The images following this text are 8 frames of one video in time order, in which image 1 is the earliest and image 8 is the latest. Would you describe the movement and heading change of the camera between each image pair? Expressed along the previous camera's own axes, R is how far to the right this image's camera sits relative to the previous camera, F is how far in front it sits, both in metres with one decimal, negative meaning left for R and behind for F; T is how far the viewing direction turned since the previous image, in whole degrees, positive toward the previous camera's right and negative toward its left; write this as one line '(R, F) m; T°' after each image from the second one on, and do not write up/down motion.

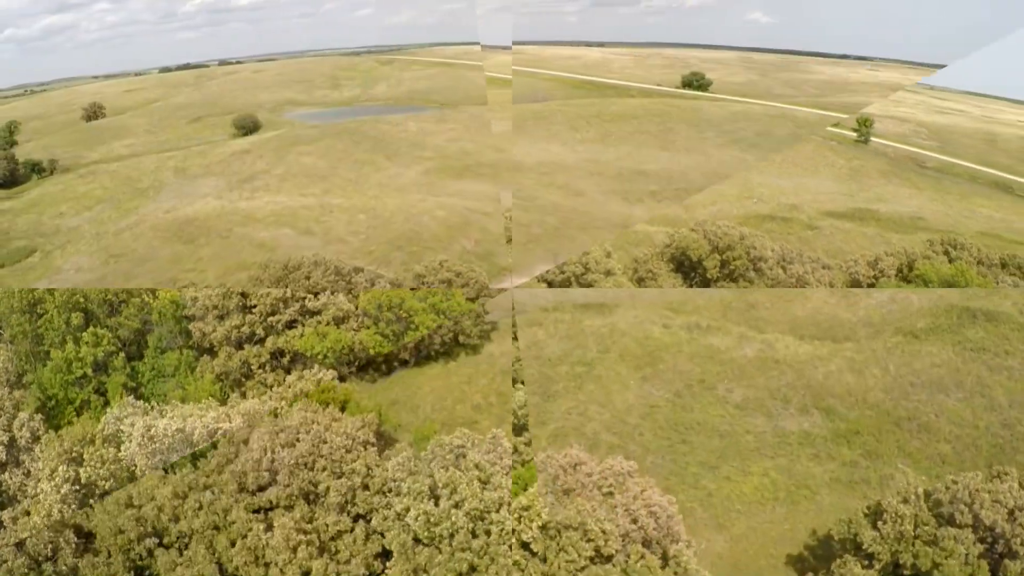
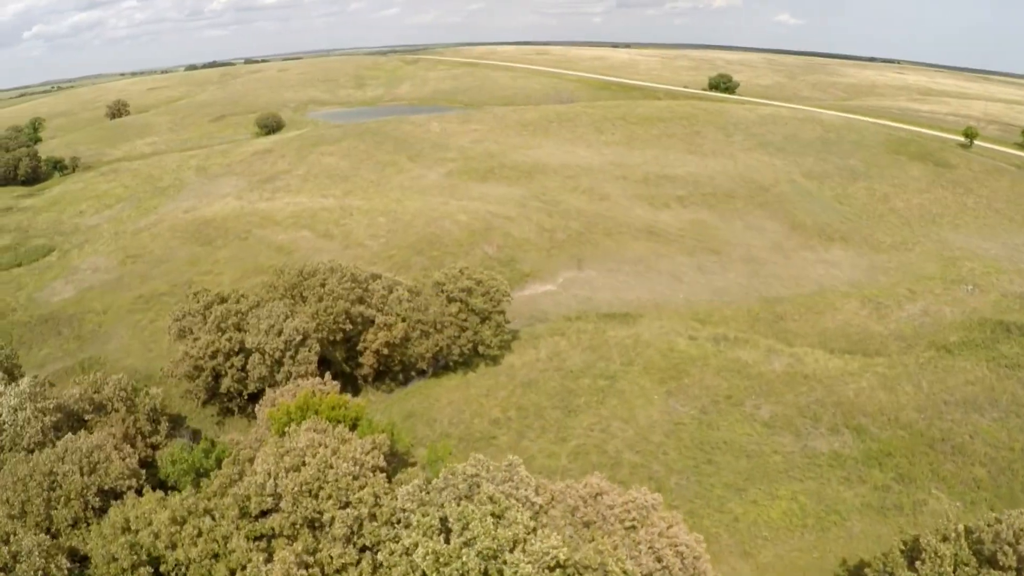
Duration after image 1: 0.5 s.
(-0.1, +0.7) m; -2°
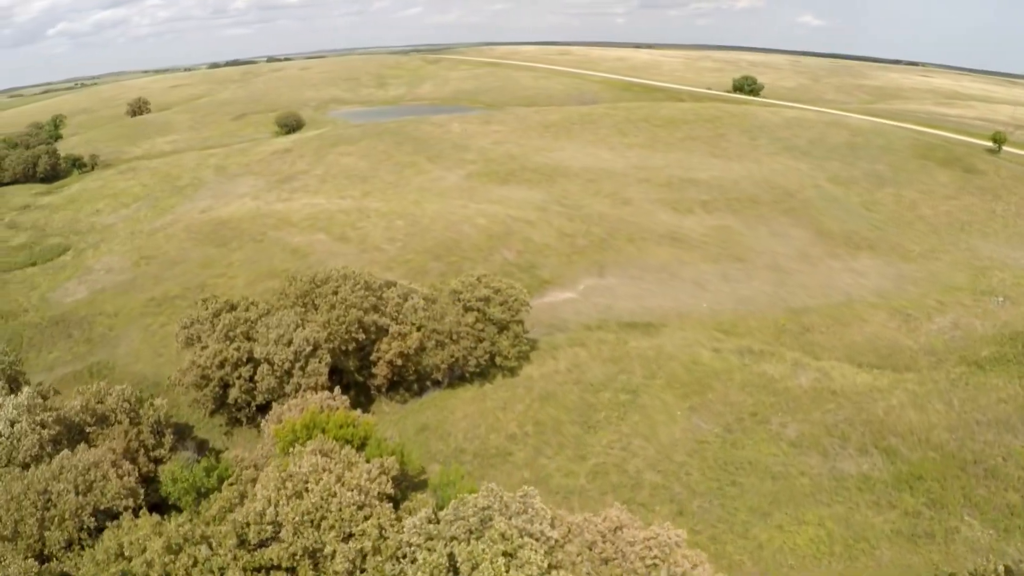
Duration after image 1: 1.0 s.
(-0.1, +0.7) m; -1°
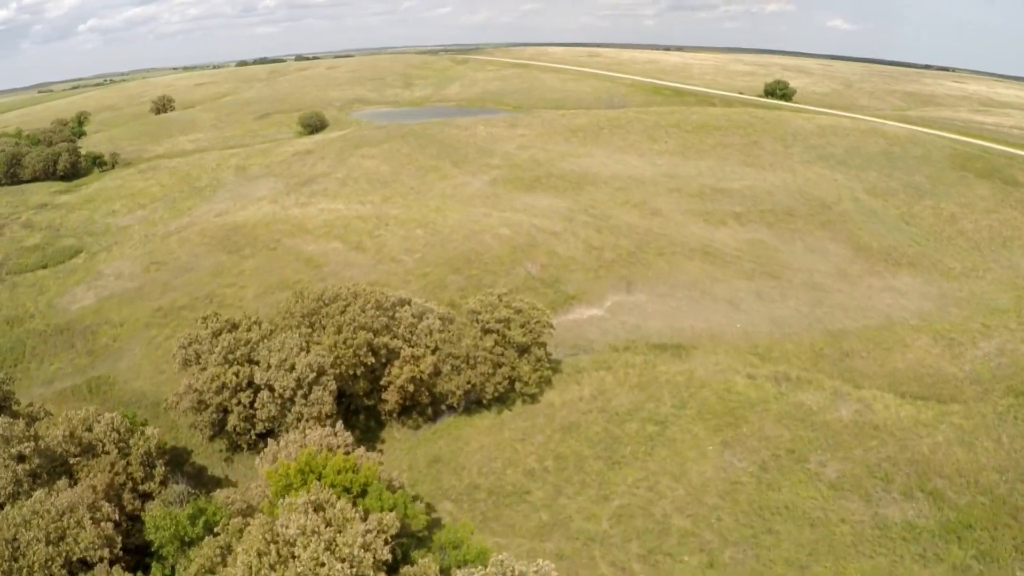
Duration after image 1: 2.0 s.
(-0.1, +1.4) m; -2°
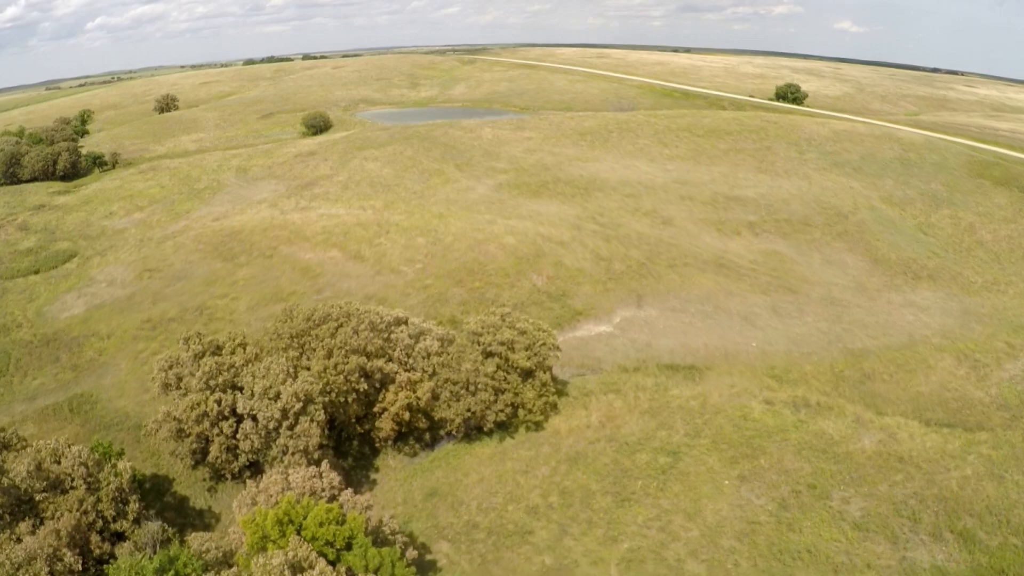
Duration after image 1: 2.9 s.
(0.0, +1.2) m; -1°
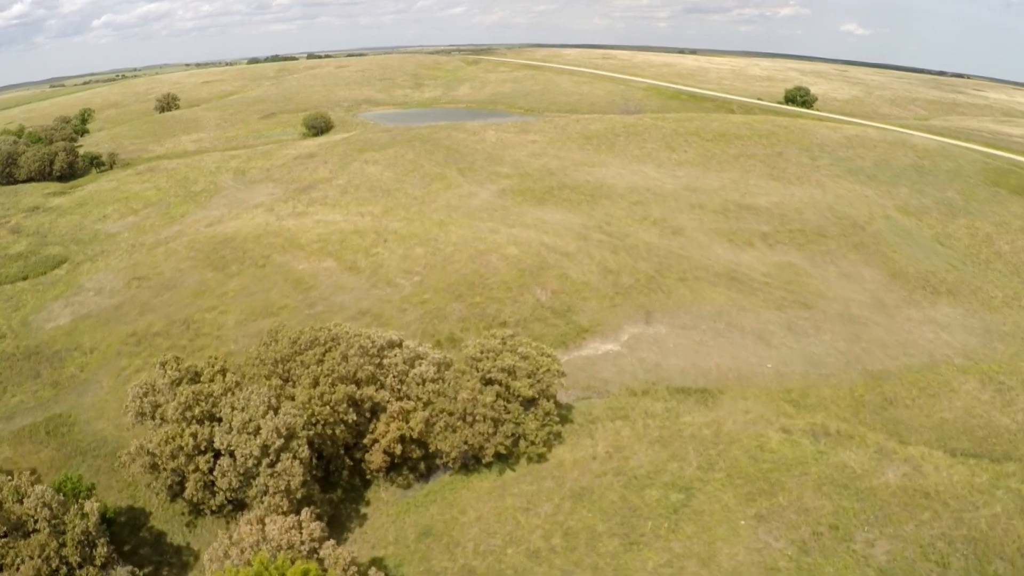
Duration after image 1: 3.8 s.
(0.0, +1.3) m; 0°
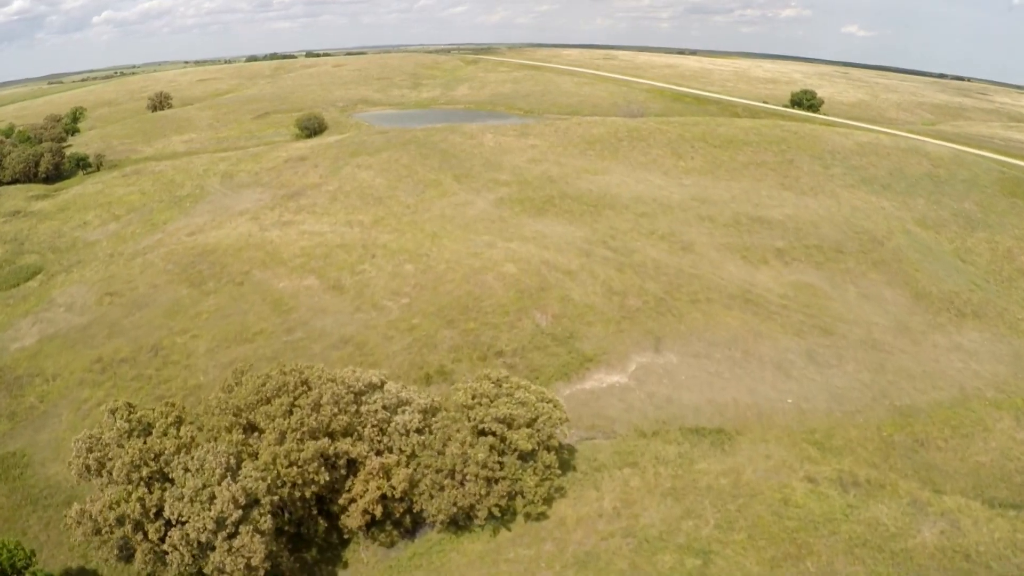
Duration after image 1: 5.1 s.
(+0.1, +2.0) m; 0°
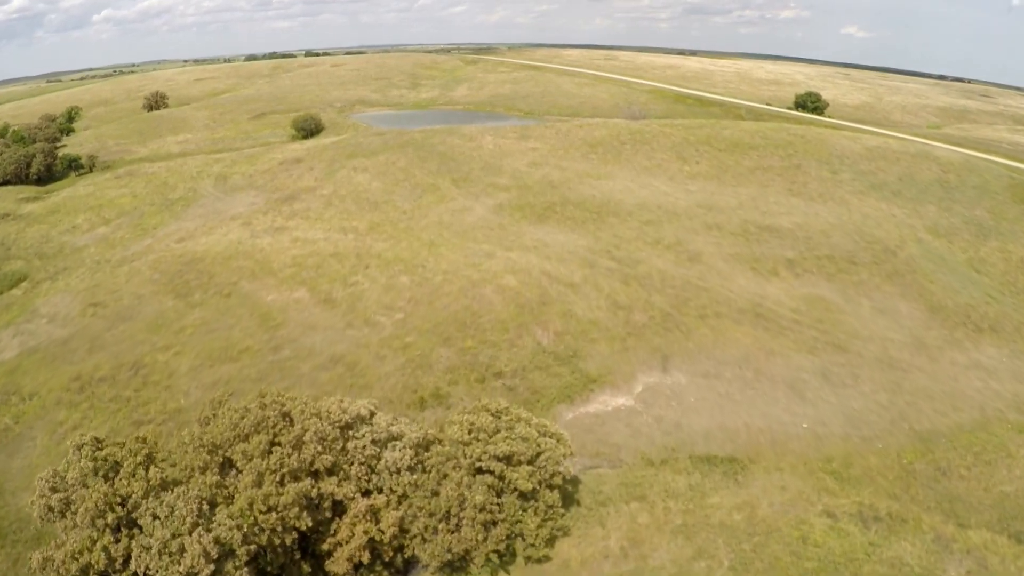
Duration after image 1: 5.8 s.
(0.0, +1.2) m; 0°
